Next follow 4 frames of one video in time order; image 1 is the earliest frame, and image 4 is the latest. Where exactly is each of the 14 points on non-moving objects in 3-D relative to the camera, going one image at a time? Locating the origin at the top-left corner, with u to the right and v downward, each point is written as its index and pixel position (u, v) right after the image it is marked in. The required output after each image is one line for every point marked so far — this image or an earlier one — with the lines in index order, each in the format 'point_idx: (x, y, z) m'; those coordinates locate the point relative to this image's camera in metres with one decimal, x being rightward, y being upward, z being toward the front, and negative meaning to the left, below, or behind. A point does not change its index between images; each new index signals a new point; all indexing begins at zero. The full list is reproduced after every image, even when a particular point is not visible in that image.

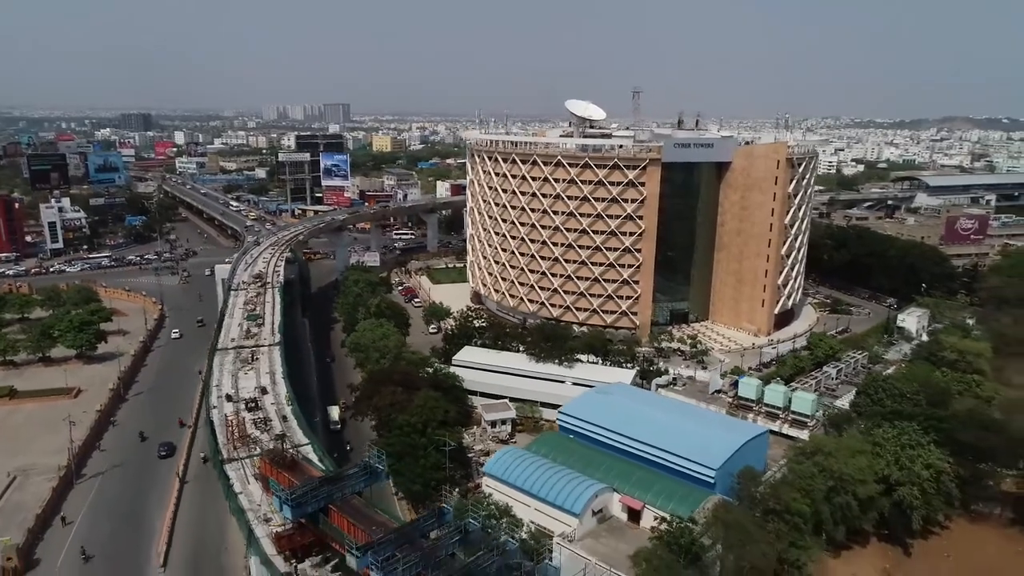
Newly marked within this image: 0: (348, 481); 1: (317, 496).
0: (-4.4, -5.1, +17.1) m
1: (-5.0, -5.3, +16.5) m
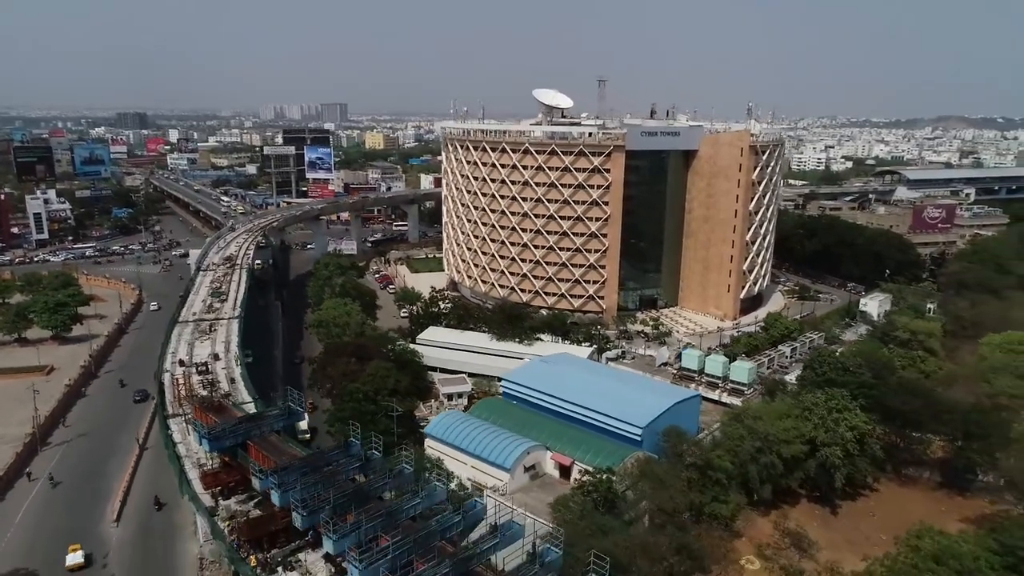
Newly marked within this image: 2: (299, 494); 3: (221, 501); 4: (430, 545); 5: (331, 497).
0: (-7.0, -3.8, +18.4) m
1: (-7.6, -4.0, +17.8) m
2: (-4.9, -4.7, +14.8) m
3: (-8.3, -6.2, +18.5) m
4: (-1.7, -5.4, +13.6) m
5: (-4.2, -4.8, +14.7) m
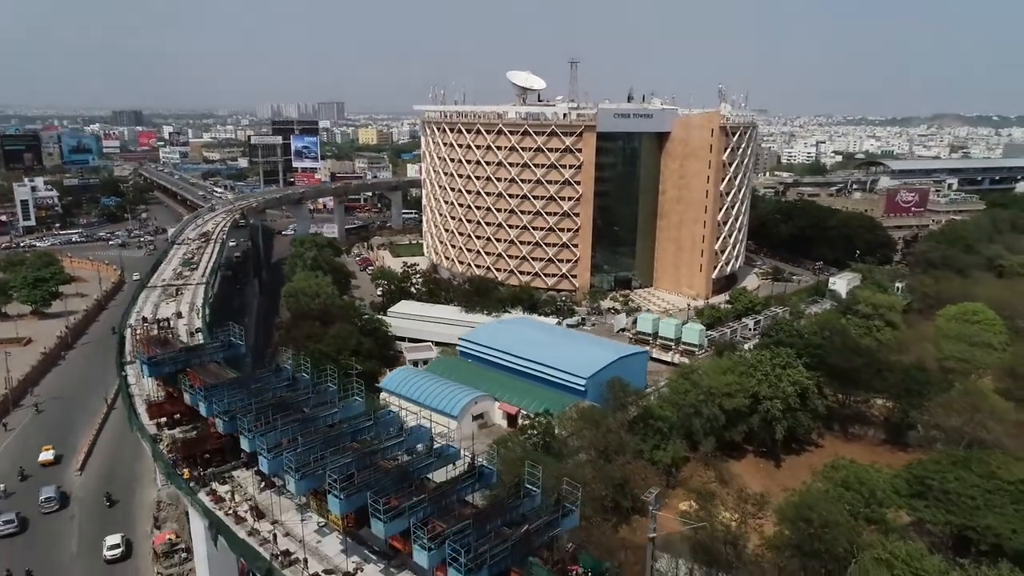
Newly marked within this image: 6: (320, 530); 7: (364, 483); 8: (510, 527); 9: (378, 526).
0: (-9.2, -1.9, +19.4) m
1: (-9.8, -2.1, +18.8) m
2: (-7.1, -2.9, +15.8) m
3: (-10.5, -4.3, +19.5) m
4: (-3.9, -3.5, +14.6) m
5: (-6.4, -2.9, +15.7) m
6: (-4.6, -5.8, +15.4) m
7: (-3.0, -3.8, +12.8) m
8: (0.0, -4.3, +11.7) m
9: (-2.4, -4.3, +11.8) m
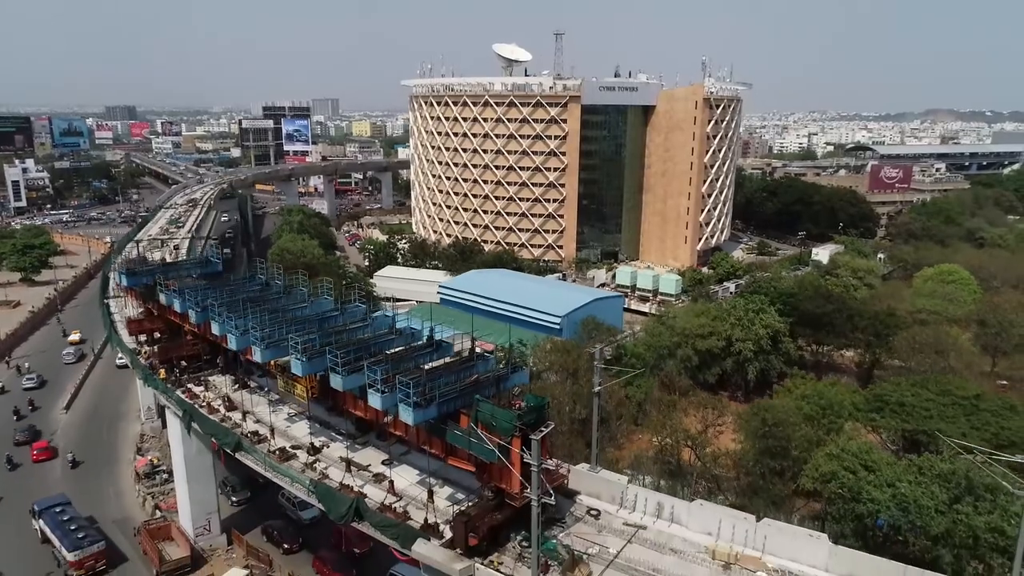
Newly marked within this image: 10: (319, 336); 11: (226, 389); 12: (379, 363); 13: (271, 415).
0: (-10.1, +0.7, +20.0) m
1: (-10.8, +0.5, +19.4) m
2: (-8.1, -0.3, +16.5) m
3: (-11.5, -1.7, +20.1) m
4: (-4.9, -0.9, +15.2) m
5: (-7.3, -0.4, +16.3) m
6: (-5.5, -3.2, +16.1) m
7: (-3.9, -1.3, +13.4) m
8: (-1.0, -1.8, +12.3) m
9: (-3.4, -1.8, +12.4) m
10: (-4.3, -1.1, +14.2) m
11: (-7.8, -2.8, +17.6) m
12: (-2.6, -1.5, +12.8) m
13: (-6.0, -3.2, +16.1) m
